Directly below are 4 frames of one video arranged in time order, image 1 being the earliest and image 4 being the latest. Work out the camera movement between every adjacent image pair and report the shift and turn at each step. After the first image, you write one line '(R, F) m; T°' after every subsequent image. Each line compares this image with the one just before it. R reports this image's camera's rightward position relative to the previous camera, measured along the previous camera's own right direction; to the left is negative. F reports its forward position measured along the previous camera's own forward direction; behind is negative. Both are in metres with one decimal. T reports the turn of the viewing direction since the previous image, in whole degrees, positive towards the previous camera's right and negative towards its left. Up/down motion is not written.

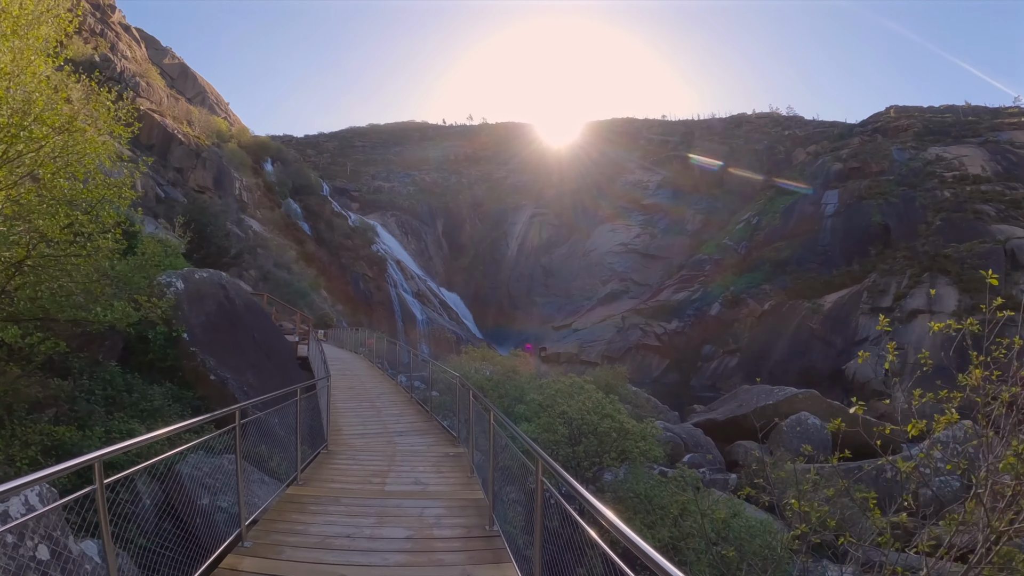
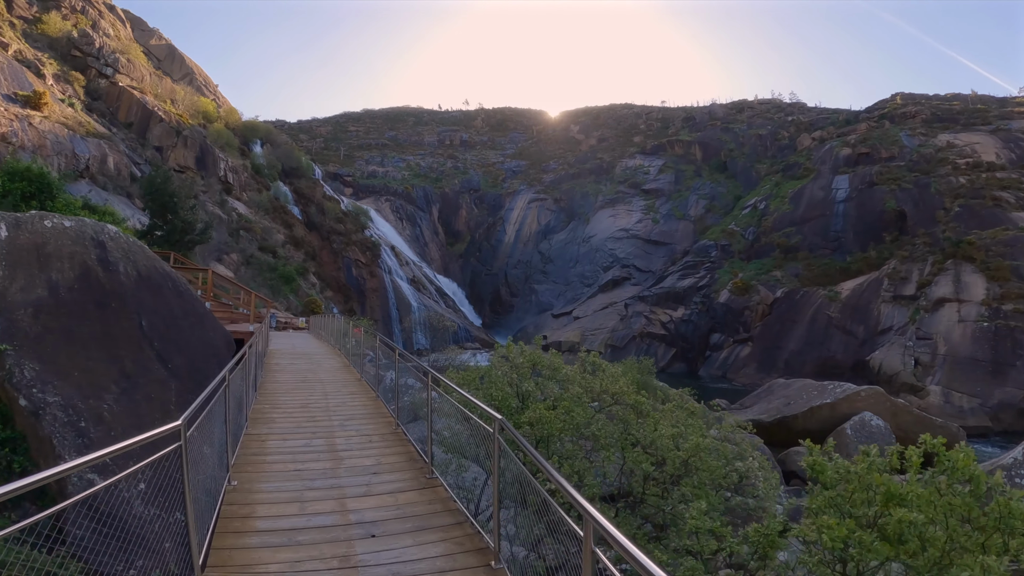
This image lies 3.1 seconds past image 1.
(-0.3, +1.6) m; 0°
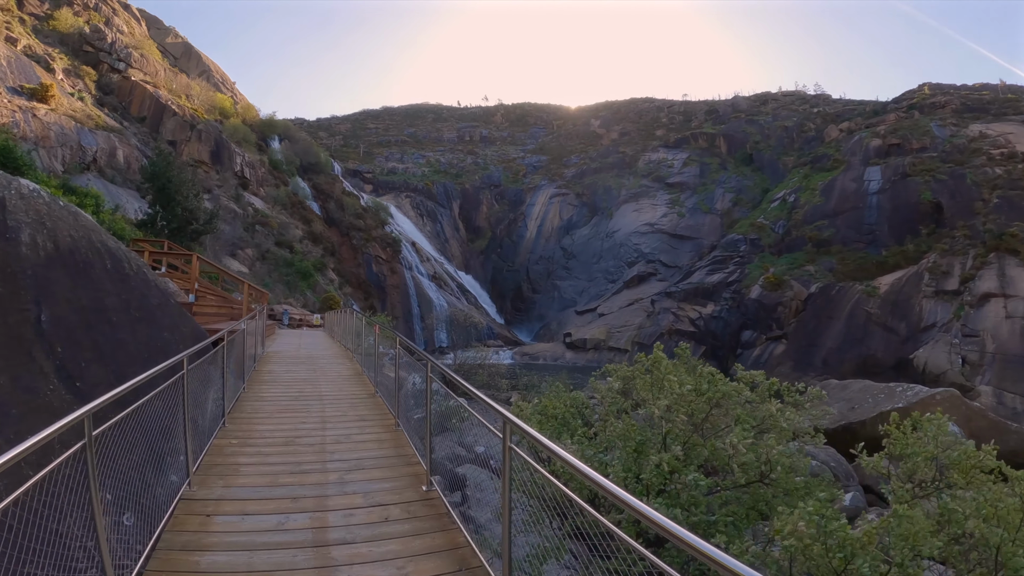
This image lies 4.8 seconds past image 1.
(-0.2, +0.8) m; -2°
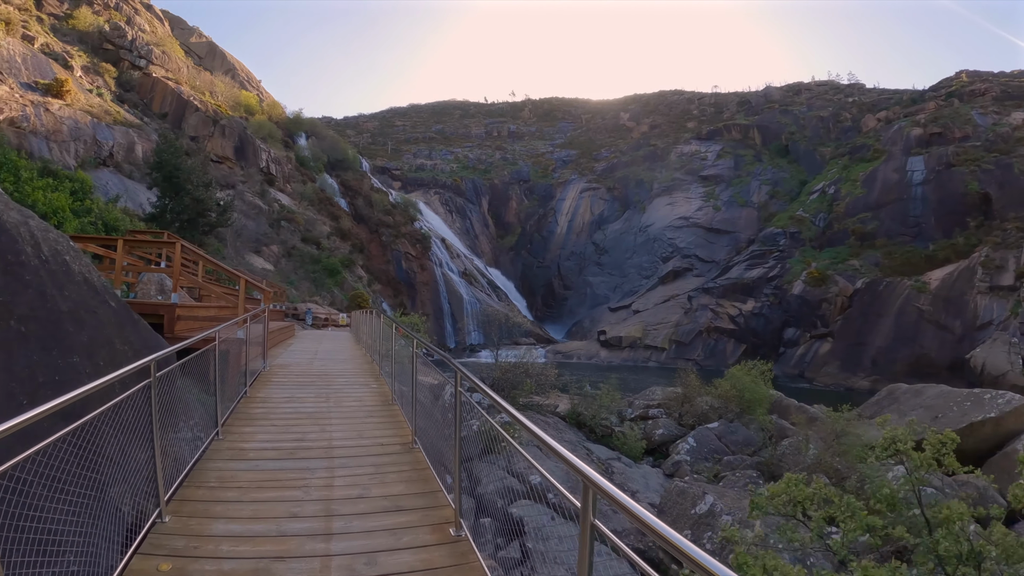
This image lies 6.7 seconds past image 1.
(-0.5, +0.3) m; -3°
